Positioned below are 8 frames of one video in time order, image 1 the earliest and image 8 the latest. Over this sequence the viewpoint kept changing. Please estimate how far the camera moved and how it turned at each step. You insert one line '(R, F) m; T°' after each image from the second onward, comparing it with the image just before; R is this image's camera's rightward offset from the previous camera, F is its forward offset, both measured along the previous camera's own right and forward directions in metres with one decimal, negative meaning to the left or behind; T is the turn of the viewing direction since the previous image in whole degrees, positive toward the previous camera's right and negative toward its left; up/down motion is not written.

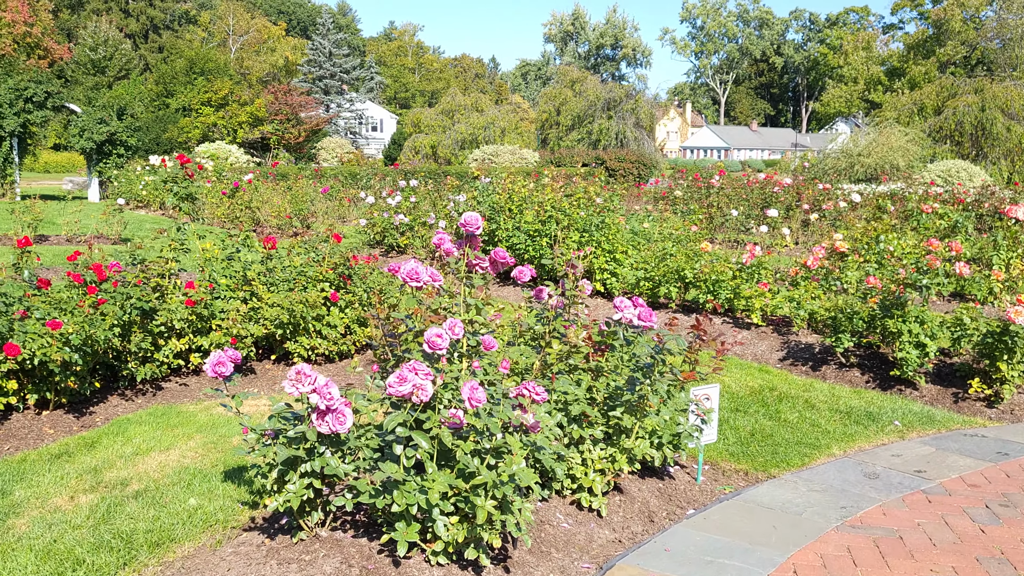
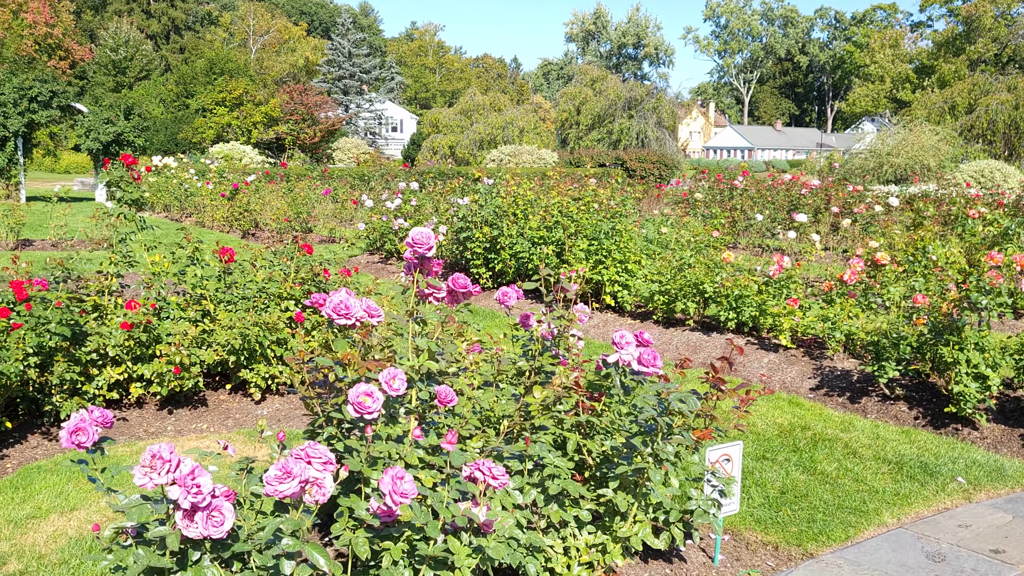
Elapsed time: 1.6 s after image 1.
(+0.2, +0.7) m; -1°
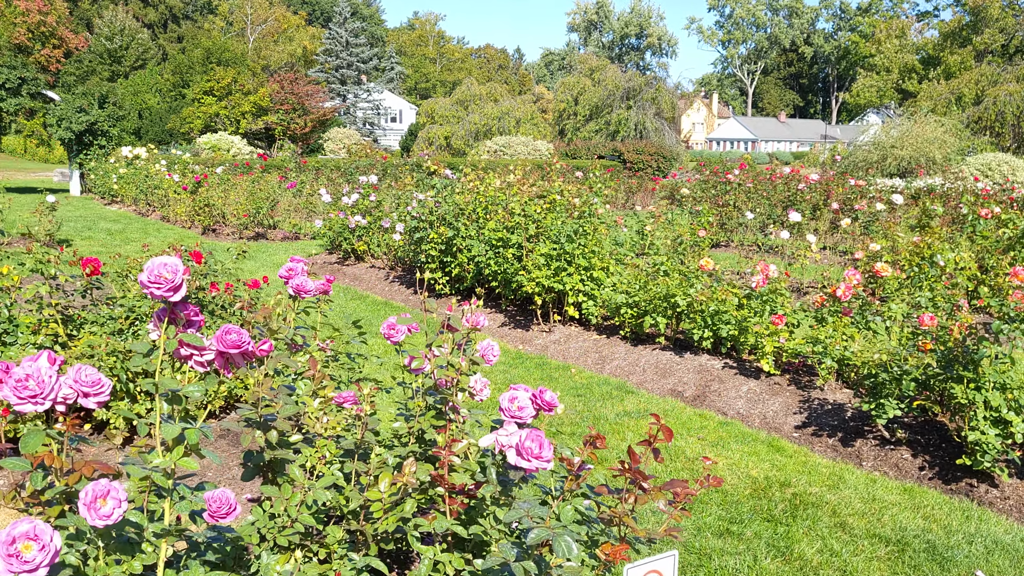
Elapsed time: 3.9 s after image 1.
(+0.3, +0.8) m; 0°
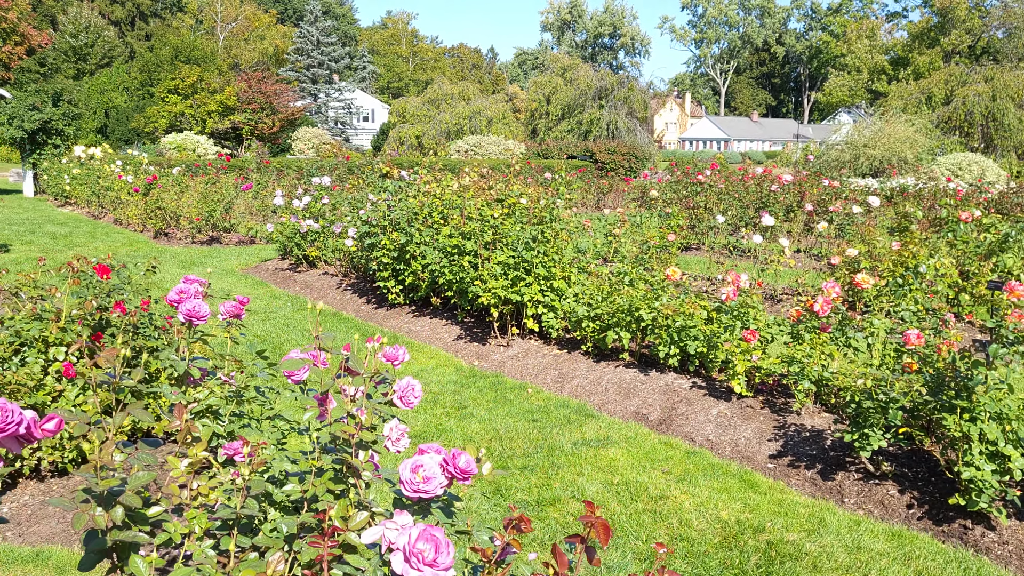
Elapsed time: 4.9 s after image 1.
(+0.1, +0.4) m; +2°
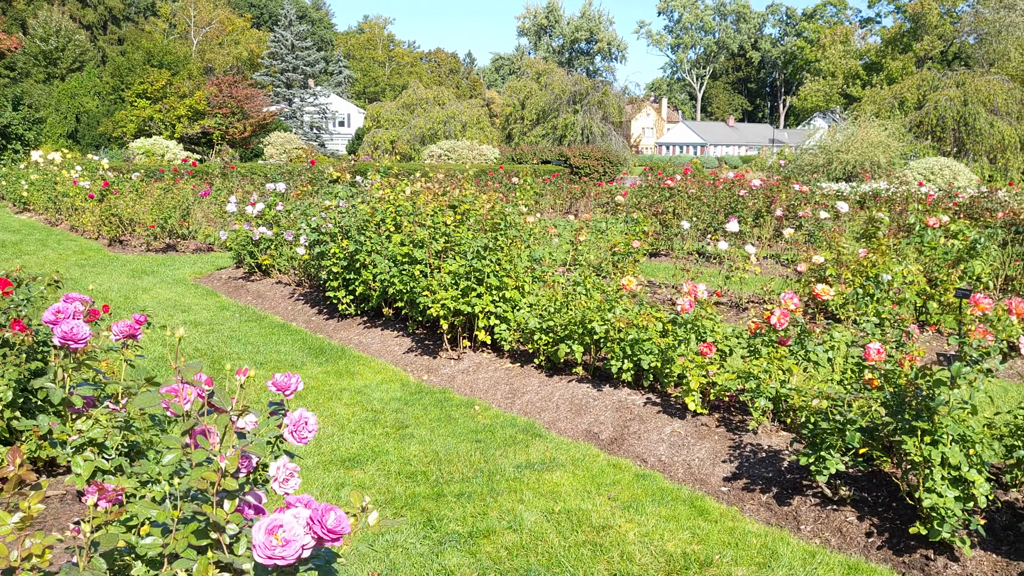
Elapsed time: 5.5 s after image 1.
(+0.2, +0.2) m; +1°
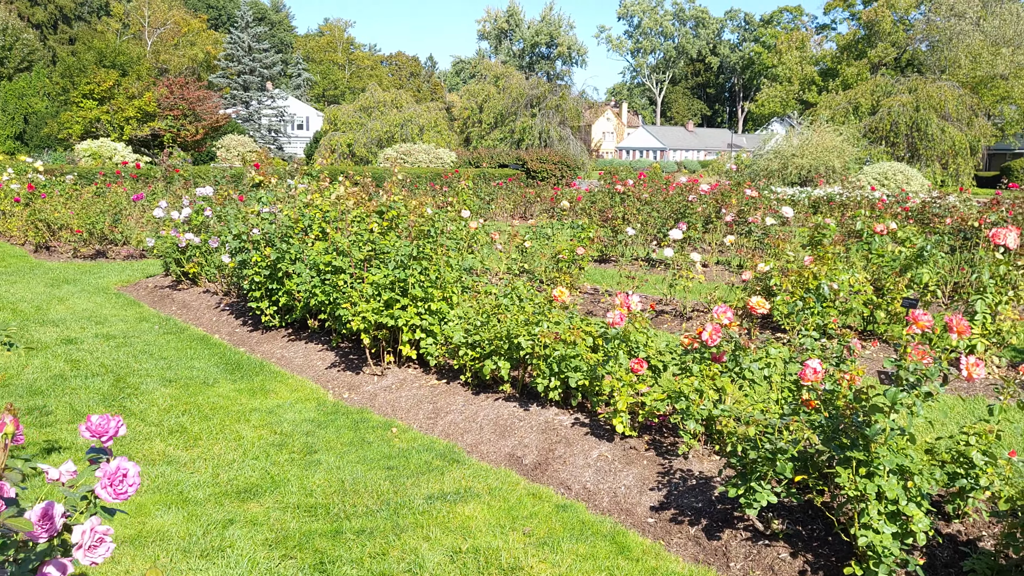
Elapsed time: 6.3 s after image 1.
(+0.2, +0.3) m; +2°
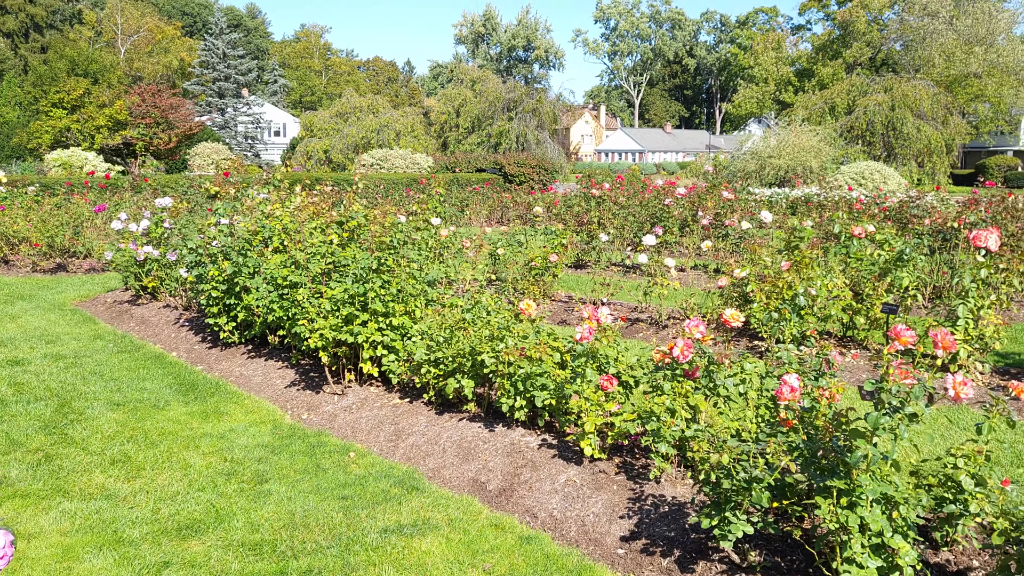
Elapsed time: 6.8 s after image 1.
(+0.1, +0.2) m; +1°
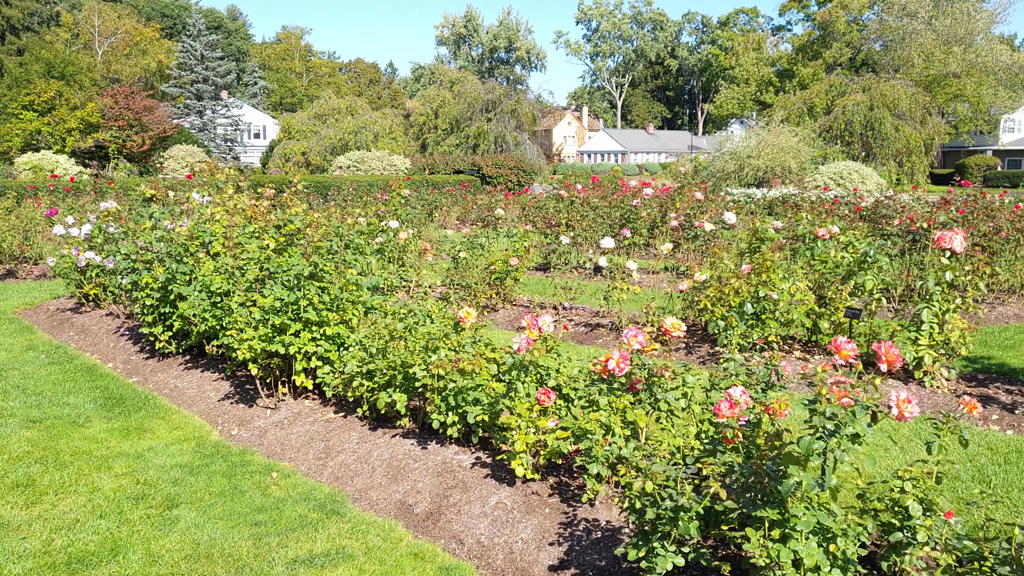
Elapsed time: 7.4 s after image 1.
(+0.2, +0.2) m; +1°
